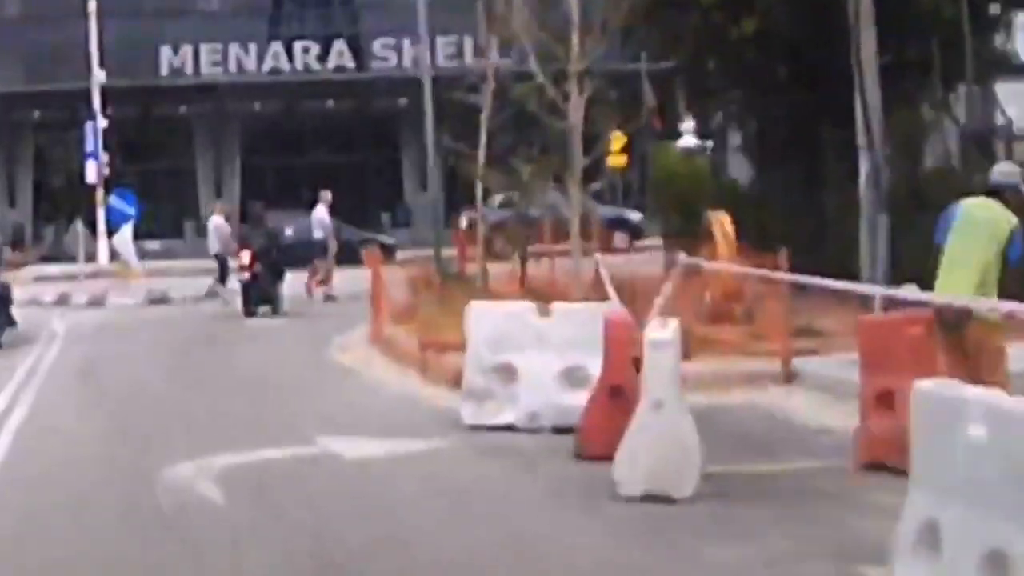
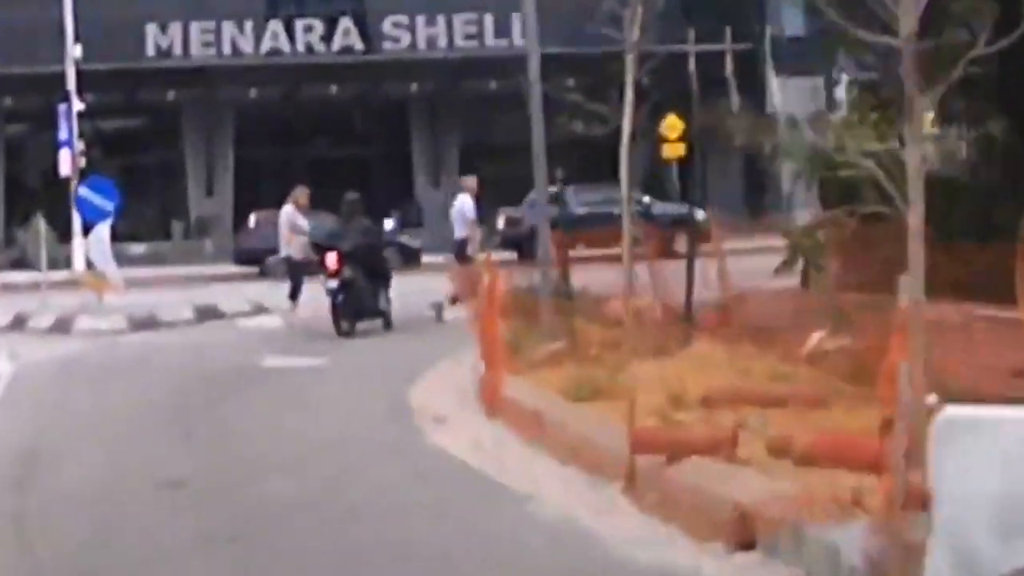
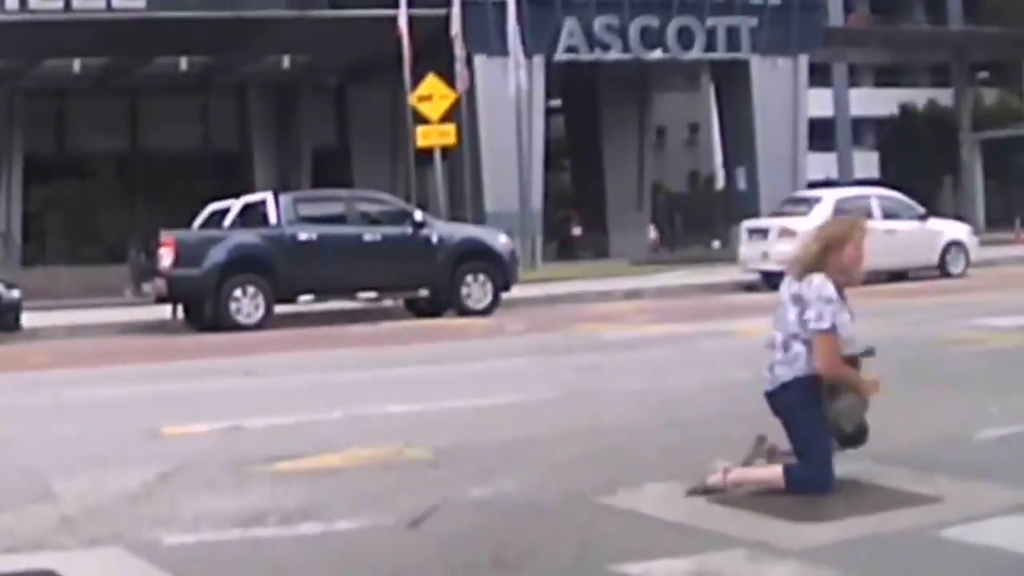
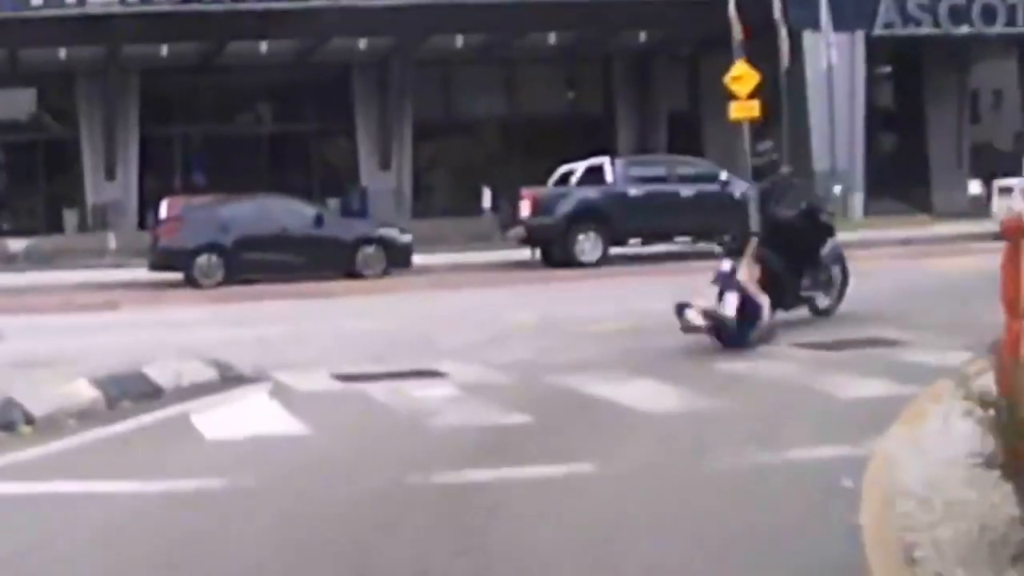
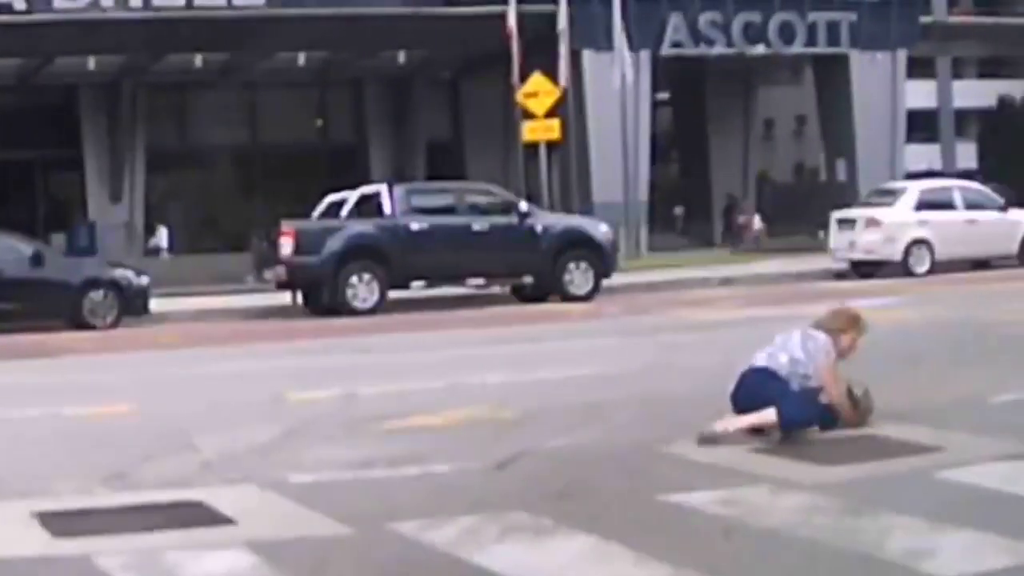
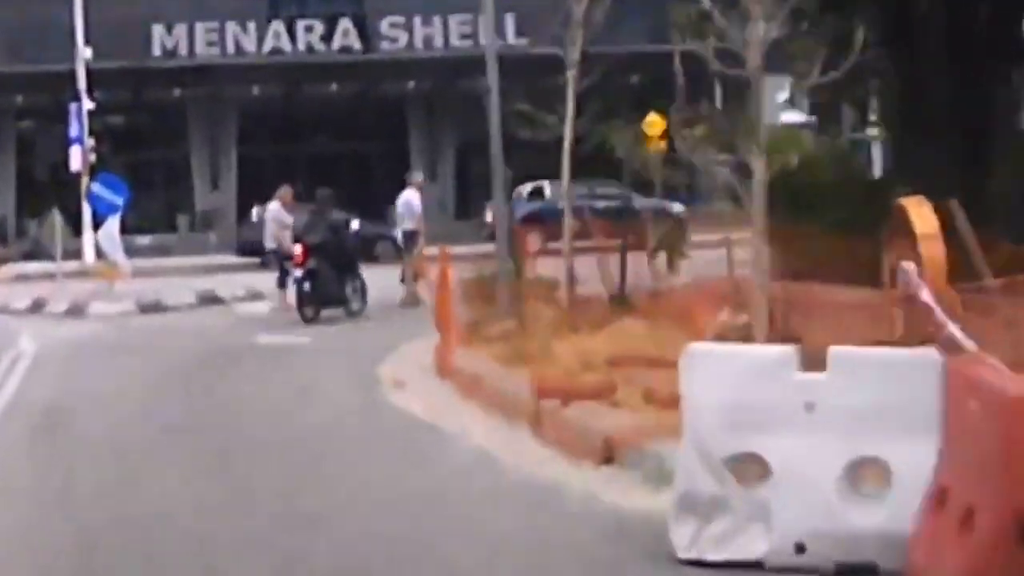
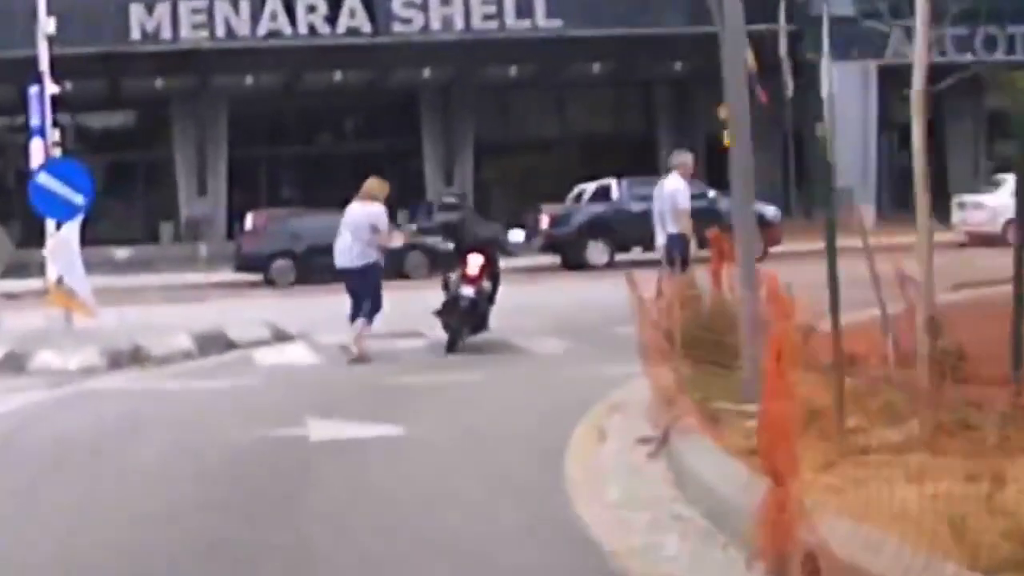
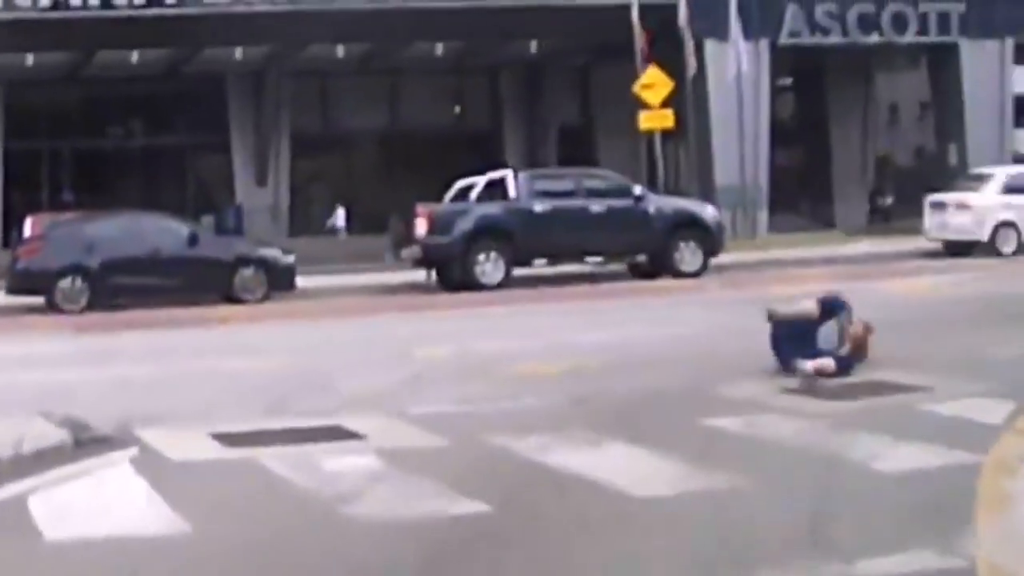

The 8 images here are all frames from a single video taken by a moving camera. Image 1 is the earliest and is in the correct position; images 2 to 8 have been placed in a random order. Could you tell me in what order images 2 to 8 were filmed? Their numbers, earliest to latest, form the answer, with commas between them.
6, 2, 7, 4, 8, 5, 3
